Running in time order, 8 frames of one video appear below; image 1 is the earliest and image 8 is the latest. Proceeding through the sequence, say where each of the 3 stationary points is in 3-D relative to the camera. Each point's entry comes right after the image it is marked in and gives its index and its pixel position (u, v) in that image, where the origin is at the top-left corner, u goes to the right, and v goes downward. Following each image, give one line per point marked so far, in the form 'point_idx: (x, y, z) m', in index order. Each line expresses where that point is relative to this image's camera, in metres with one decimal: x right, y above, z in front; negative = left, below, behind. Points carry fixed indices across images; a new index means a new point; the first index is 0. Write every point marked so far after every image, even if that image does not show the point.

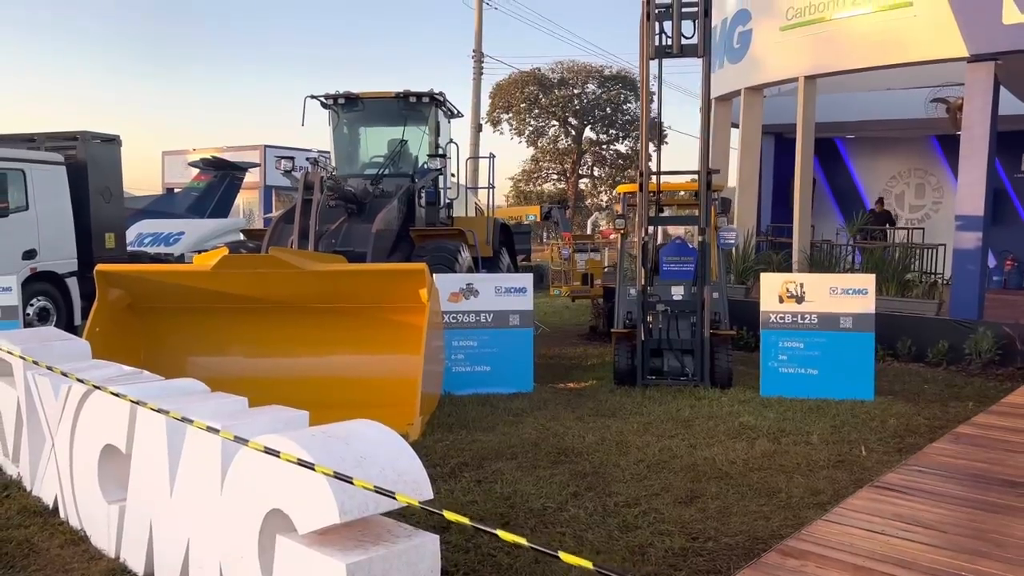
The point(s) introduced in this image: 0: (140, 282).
0: (-2.8, 0.0, +6.4) m
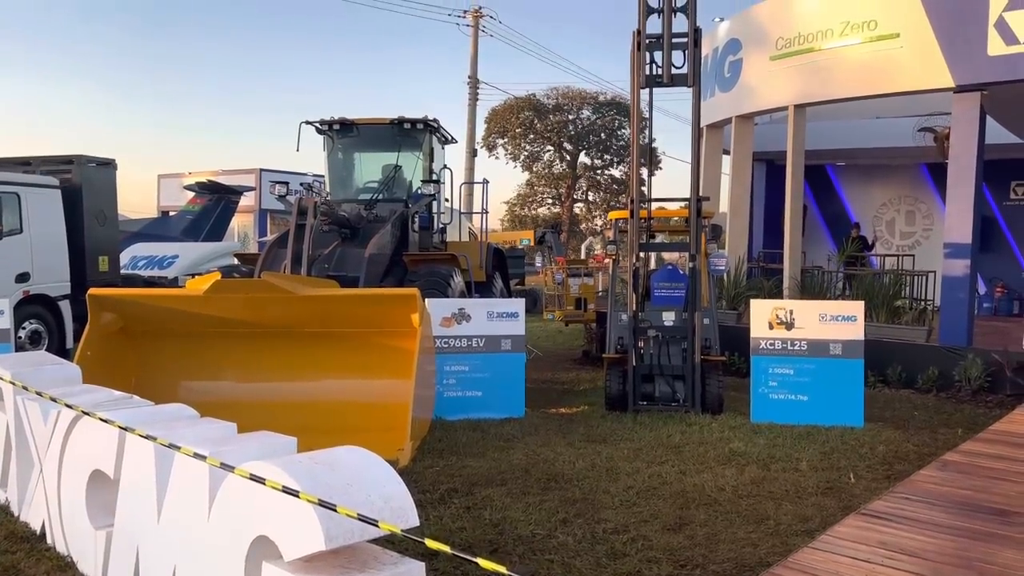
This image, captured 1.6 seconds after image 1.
0: (-2.8, -0.1, +6.4) m
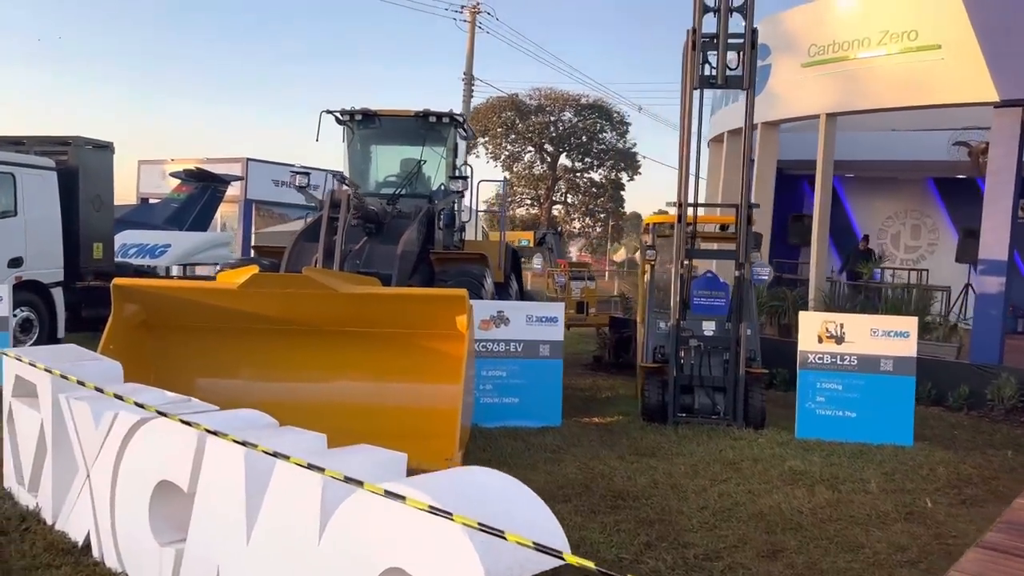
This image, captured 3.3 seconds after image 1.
0: (-2.5, -0.1, +6.0) m
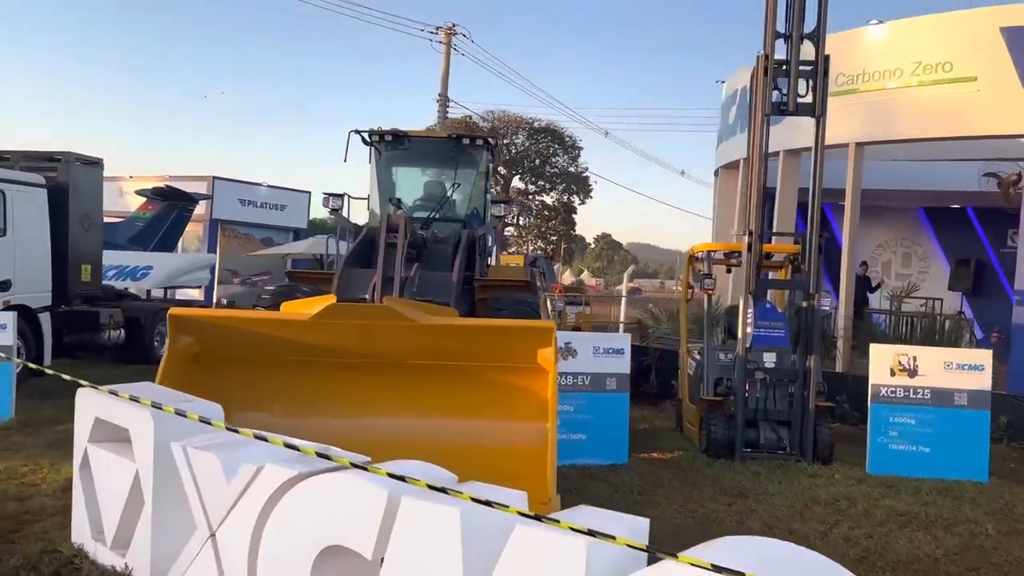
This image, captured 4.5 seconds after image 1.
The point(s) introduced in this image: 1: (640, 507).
0: (-1.9, -0.3, +5.6) m
1: (+0.8, -1.4, +5.3) m
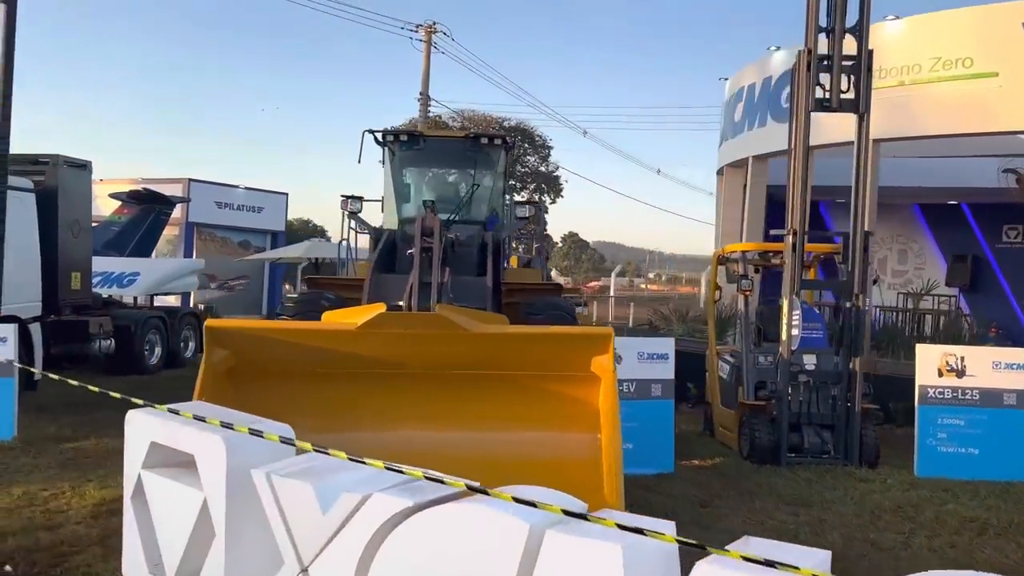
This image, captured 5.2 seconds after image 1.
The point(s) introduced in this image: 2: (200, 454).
0: (-1.5, -0.3, +5.2) m
1: (+1.2, -1.4, +5.1) m
2: (-1.3, -0.7, +3.6) m
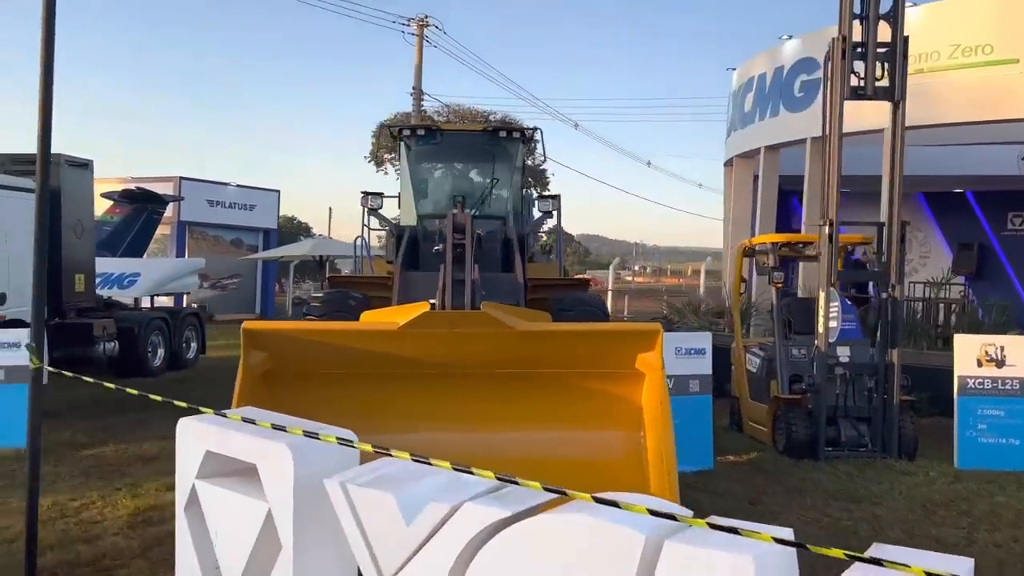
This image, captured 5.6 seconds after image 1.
0: (-1.3, -0.3, +5.1) m
1: (+1.5, -1.3, +5.0) m
2: (-1.0, -0.7, +3.4) m
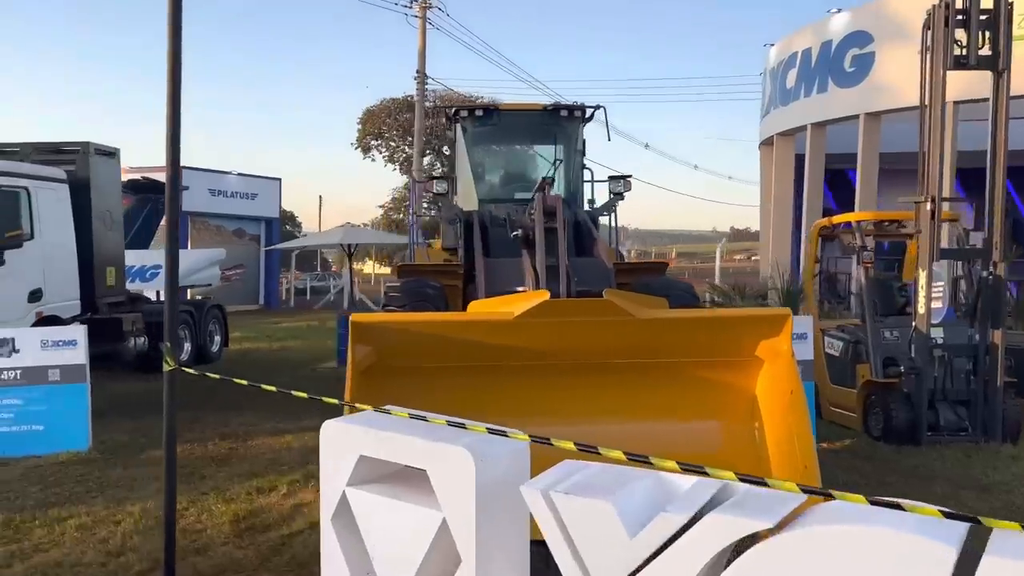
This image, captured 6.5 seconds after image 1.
0: (-0.6, -0.3, +4.8) m
1: (+2.2, -1.2, +4.7) m
2: (-0.3, -0.7, +3.1) m
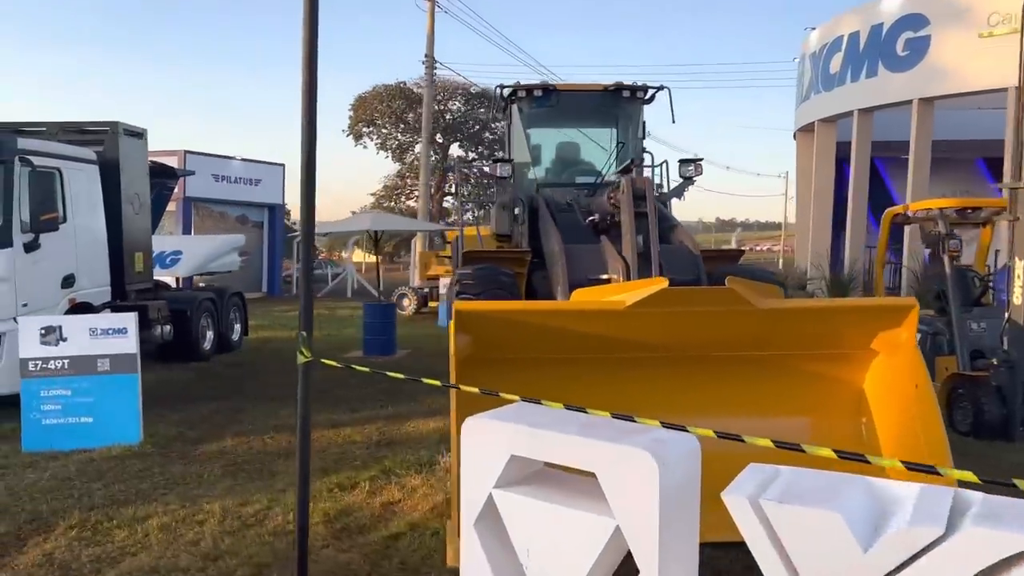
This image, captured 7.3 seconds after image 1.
0: (0.0, -0.2, +4.5) m
1: (+2.7, -1.2, +4.5) m
2: (+0.3, -0.6, +2.9) m
